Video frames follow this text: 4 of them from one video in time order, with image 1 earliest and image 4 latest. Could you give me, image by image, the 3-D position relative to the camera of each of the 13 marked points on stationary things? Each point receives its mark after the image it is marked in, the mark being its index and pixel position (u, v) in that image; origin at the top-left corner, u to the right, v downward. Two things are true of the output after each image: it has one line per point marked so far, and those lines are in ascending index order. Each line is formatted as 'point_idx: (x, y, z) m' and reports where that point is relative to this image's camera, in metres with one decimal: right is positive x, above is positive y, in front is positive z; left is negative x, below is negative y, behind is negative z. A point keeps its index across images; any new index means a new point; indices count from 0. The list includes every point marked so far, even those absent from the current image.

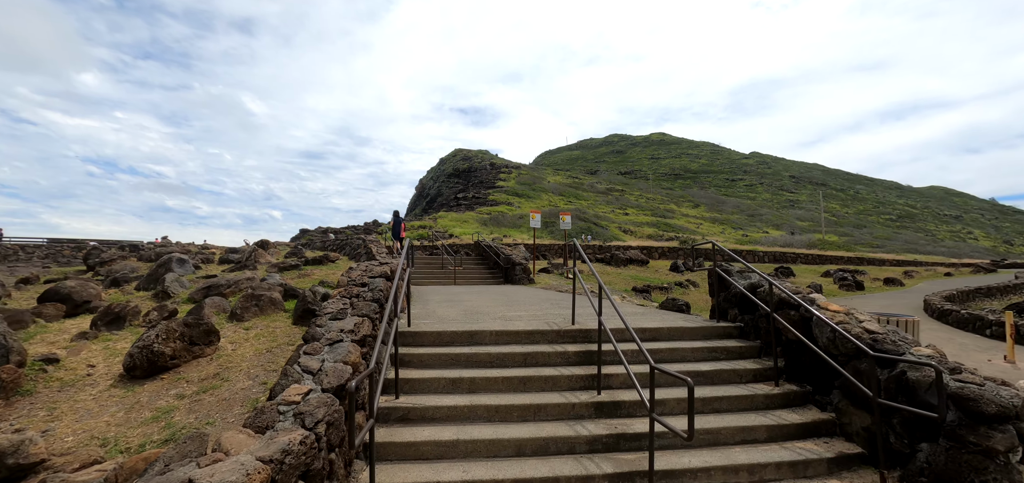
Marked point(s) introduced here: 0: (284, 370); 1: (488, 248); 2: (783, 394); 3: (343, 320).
0: (-1.7, -1.0, +3.2) m
1: (-1.0, -0.2, +16.9) m
2: (+2.6, -1.5, +4.2) m
3: (-1.5, -0.7, +3.8) m
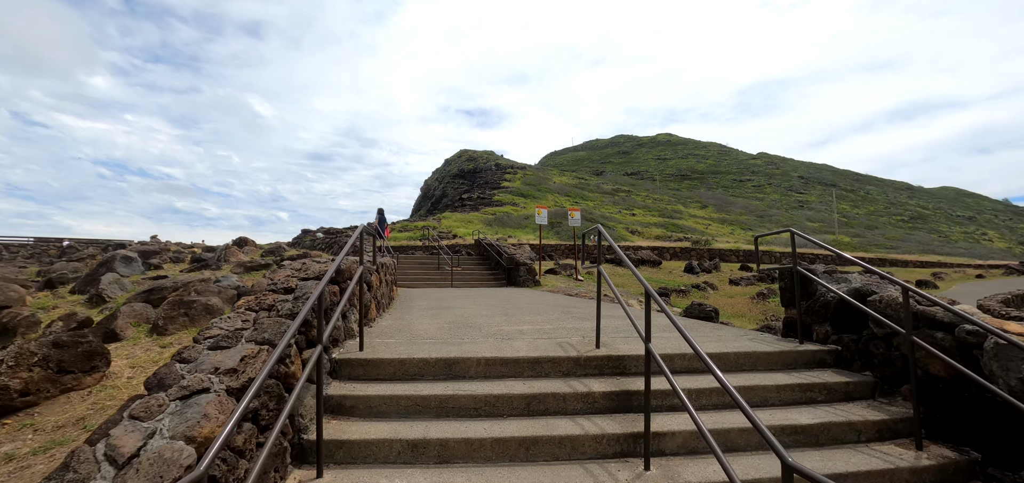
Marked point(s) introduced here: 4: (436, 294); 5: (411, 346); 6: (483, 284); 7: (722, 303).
0: (-1.8, -0.9, +1.7) m
1: (-0.8, -0.2, +15.4) m
2: (+2.6, -1.4, +2.6) m
3: (-1.5, -0.6, +2.3) m
4: (-1.7, -1.2, +9.9) m
5: (-0.8, -0.9, +3.6) m
6: (-0.9, -1.3, +13.1) m
7: (+7.6, -2.2, +15.6) m
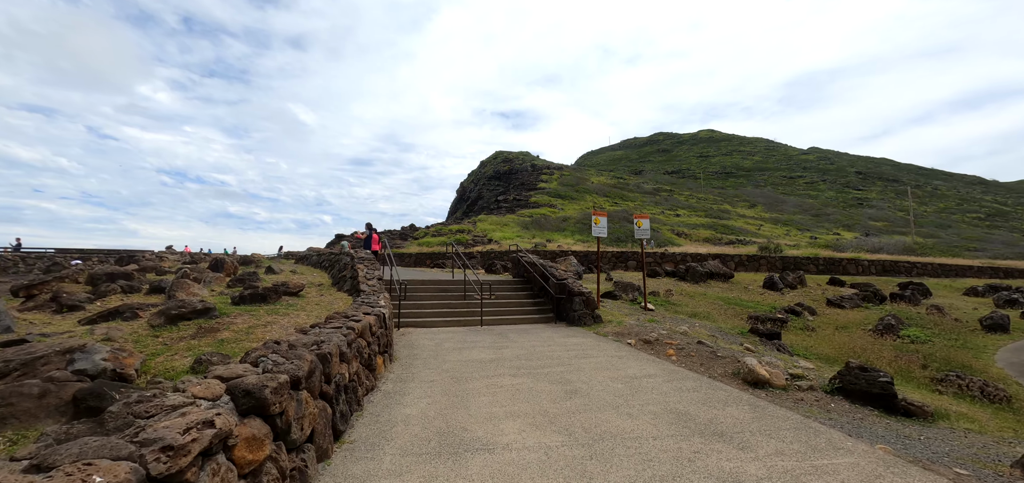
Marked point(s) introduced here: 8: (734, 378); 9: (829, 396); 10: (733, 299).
0: (-1.6, -1.3, -1.6) m
1: (+0.5, -0.7, +12.0) m
2: (+2.9, -1.8, -1.1) m
3: (-1.3, -1.1, -1.0) m
4: (-0.8, -1.7, +6.6) m
5: (-0.5, -1.3, +0.2) m
6: (+0.3, -1.8, +9.7) m
7: (+8.9, -2.7, +11.5) m
8: (+3.7, -2.3, +7.2) m
9: (+5.1, -2.5, +6.9) m
10: (+8.5, -2.2, +16.5) m
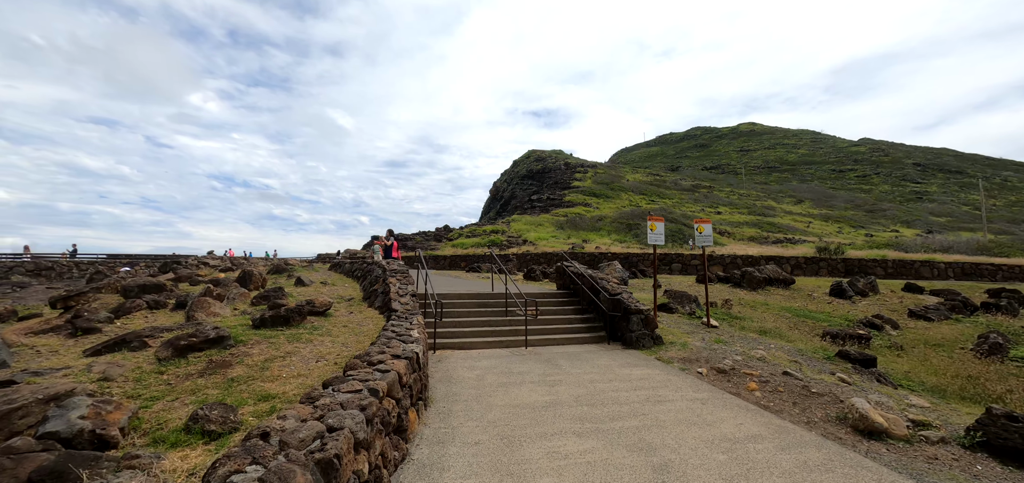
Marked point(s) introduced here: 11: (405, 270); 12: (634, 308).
0: (-1.5, -1.6, -2.5) m
1: (+1.6, -0.9, +10.9) m
2: (+3.0, -2.0, -2.3) m
3: (-1.2, -1.3, -2.0) m
4: (-0.1, -1.9, +5.6) m
5: (-0.3, -1.6, -0.8) m
6: (+1.2, -2.0, +8.6) m
7: (+10.0, -2.8, +9.7) m
8: (+4.5, -2.5, +5.9) m
9: (+5.8, -2.7, +5.4) m
10: (+10.0, -2.4, +14.8) m
11: (-2.5, -0.7, +10.1) m
12: (+2.4, -1.3, +8.5) m
